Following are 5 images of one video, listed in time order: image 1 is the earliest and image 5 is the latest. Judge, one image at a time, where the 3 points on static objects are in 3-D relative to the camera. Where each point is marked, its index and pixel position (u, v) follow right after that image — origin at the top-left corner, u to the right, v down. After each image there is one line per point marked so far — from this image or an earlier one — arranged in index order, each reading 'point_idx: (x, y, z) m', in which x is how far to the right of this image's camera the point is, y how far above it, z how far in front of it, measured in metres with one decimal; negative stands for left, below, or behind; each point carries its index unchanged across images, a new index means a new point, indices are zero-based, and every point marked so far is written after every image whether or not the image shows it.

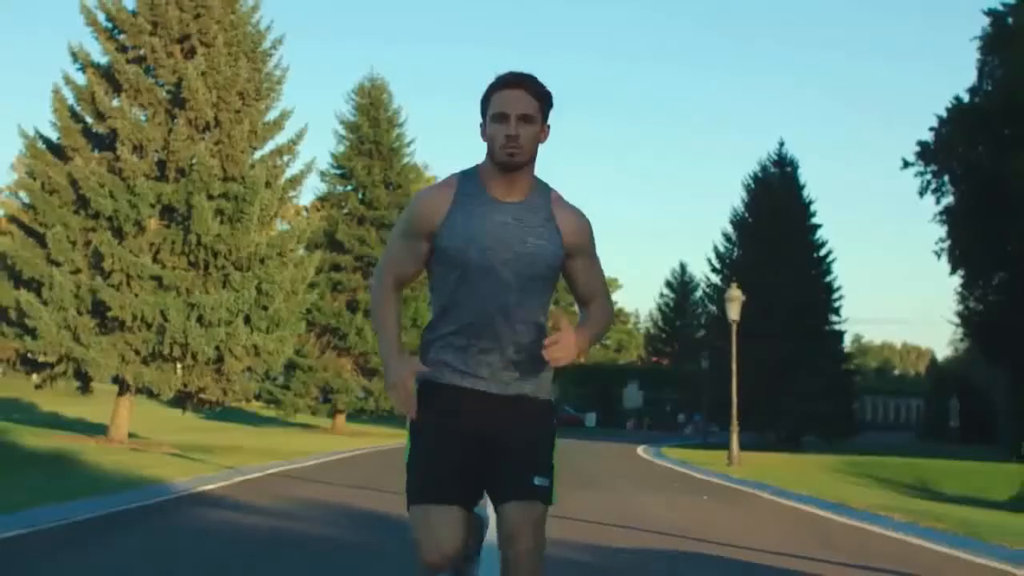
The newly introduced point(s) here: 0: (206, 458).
0: (-4.1, -2.3, +19.3) m
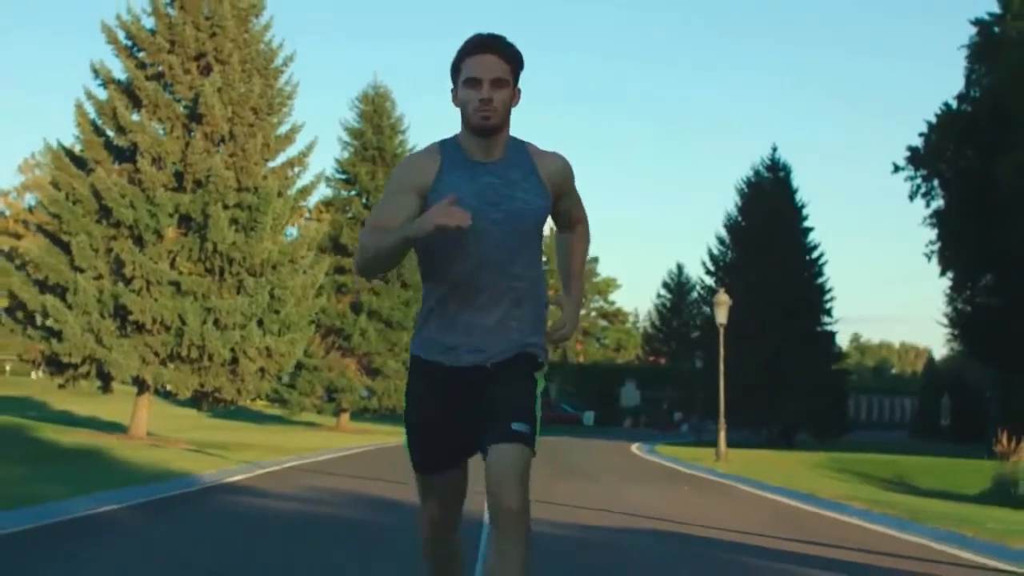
0: (-4.2, -2.4, +20.4) m
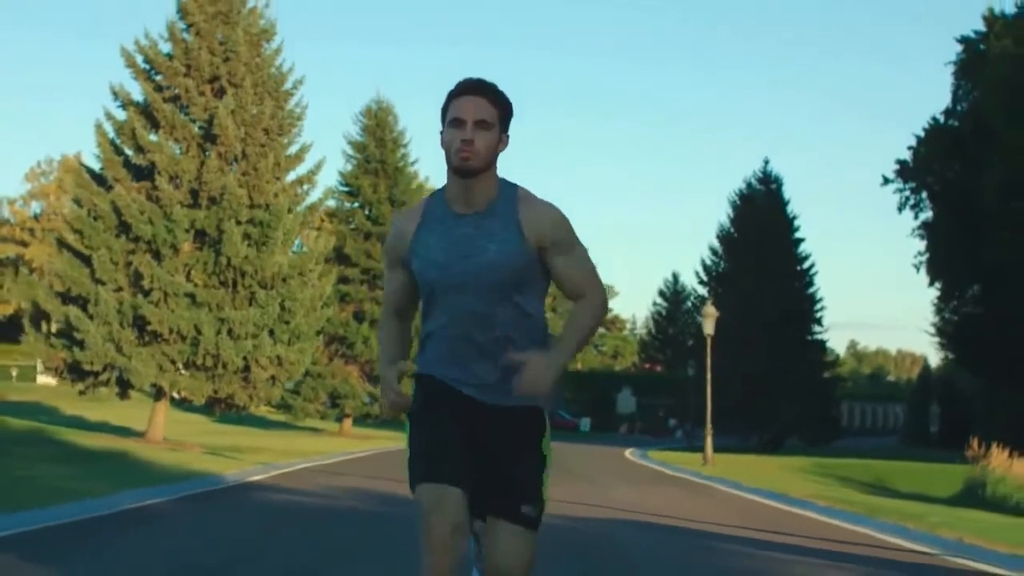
0: (-4.2, -2.6, +21.5) m
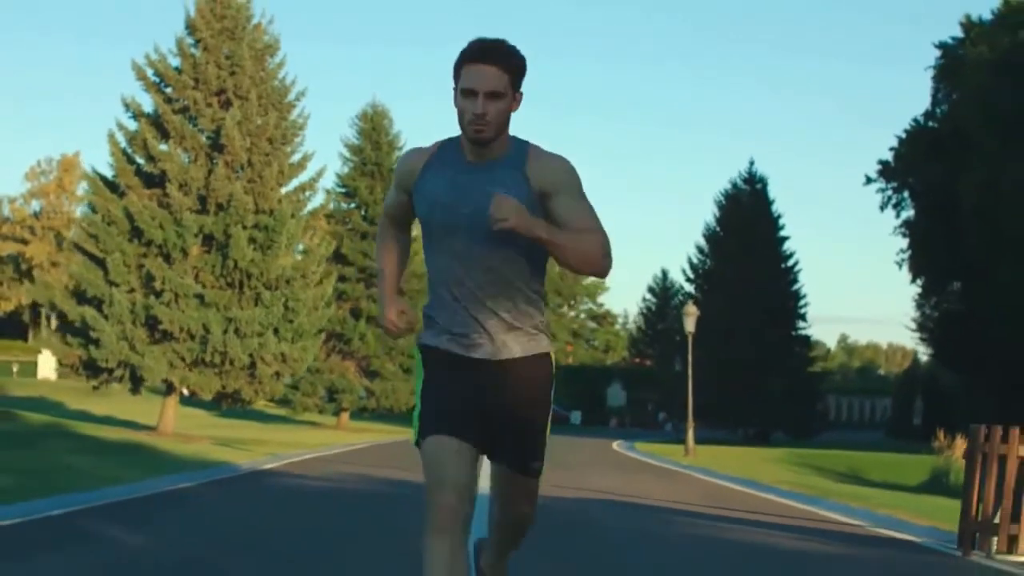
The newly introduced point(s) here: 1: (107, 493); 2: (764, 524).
0: (-4.3, -2.6, +22.8) m
1: (-4.1, -2.1, +14.0) m
2: (+2.3, -2.2, +13.0) m
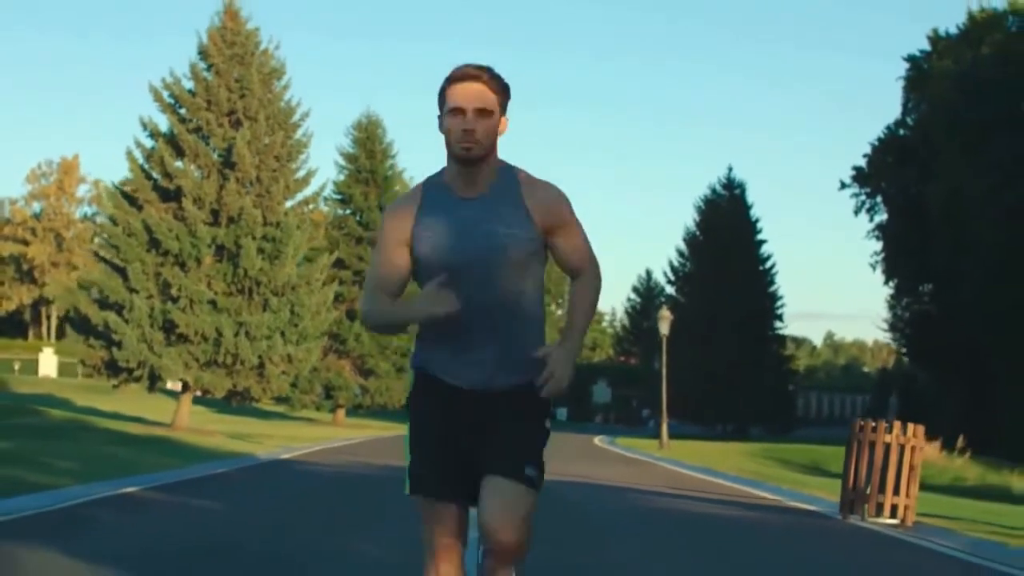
0: (-4.6, -2.7, +24.8) m
1: (-4.2, -2.2, +16.0) m
2: (+2.2, -2.4, +15.1) m
